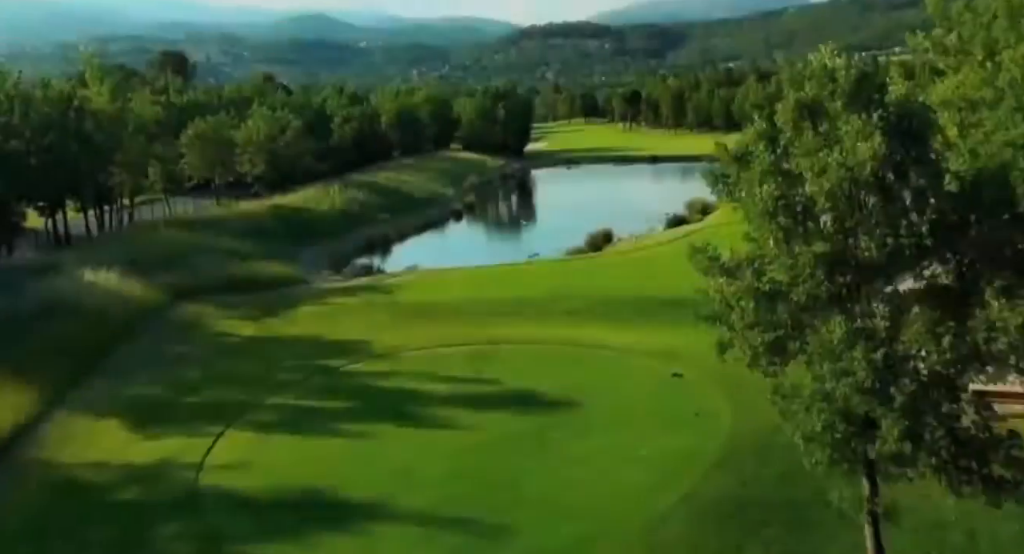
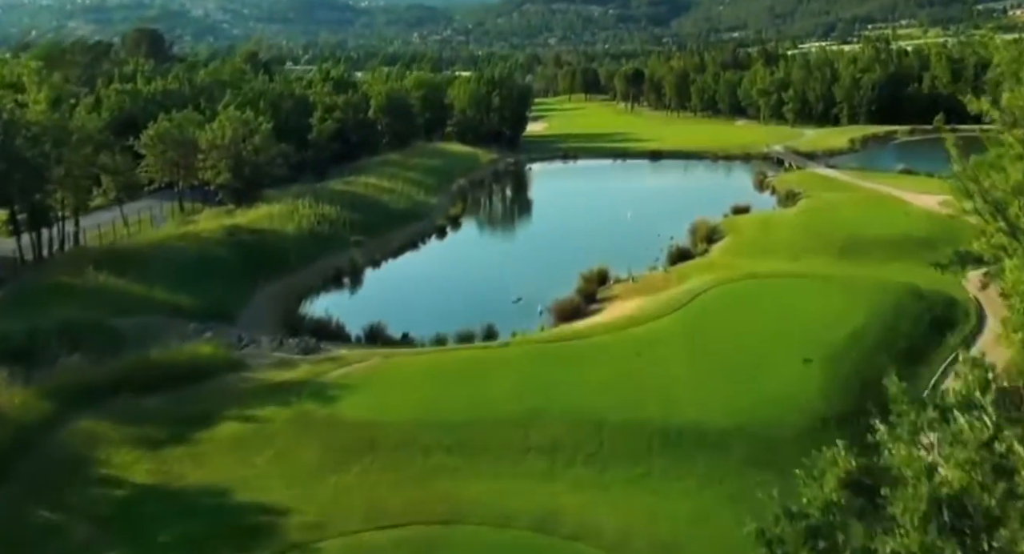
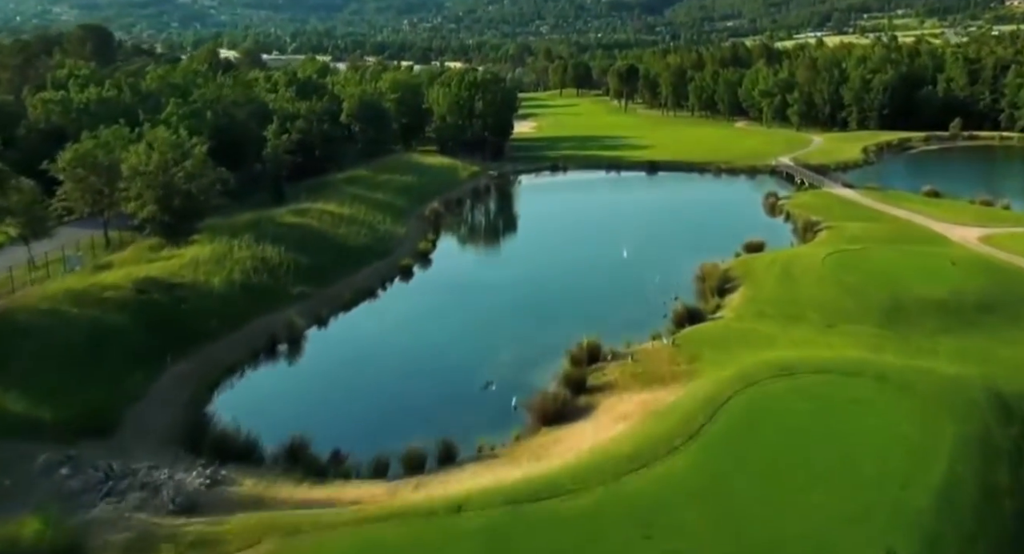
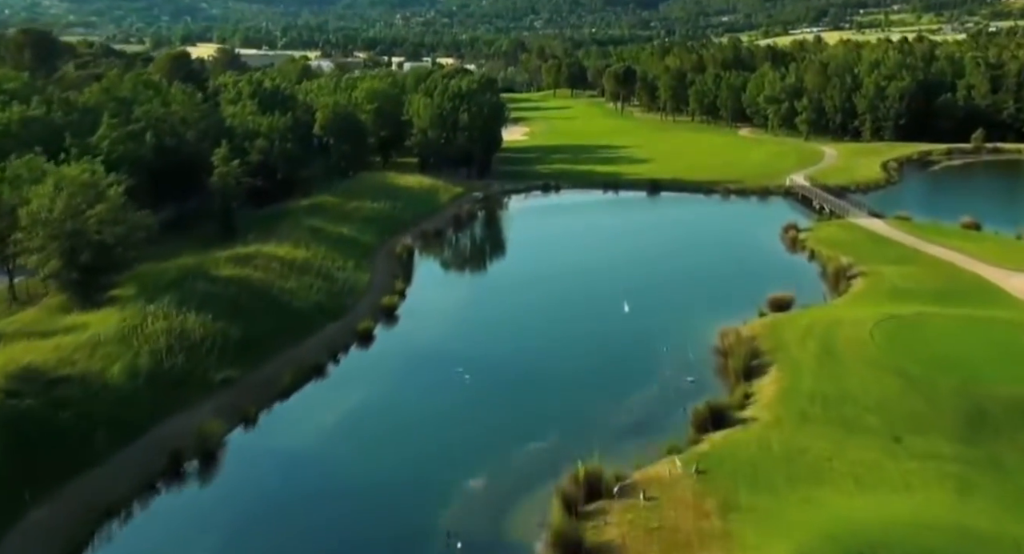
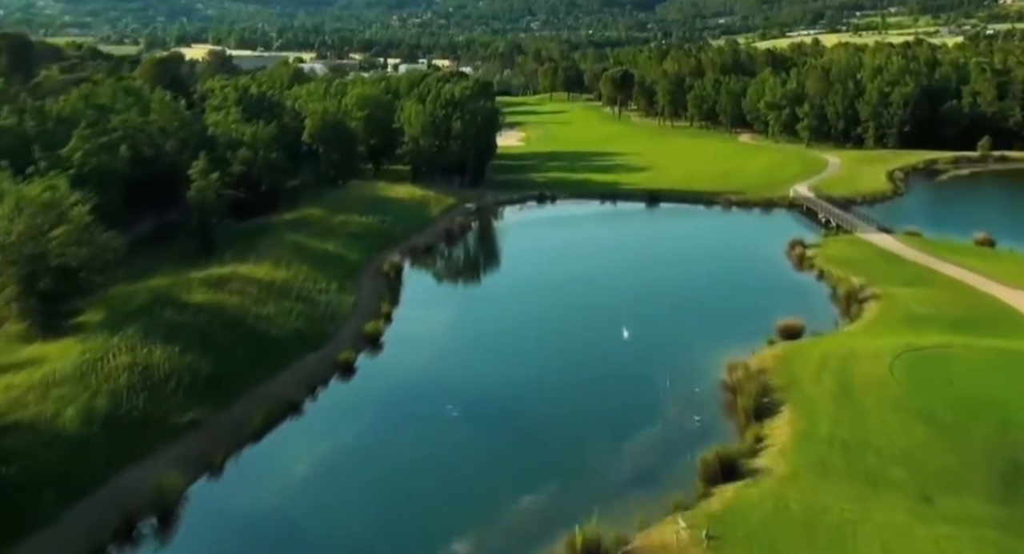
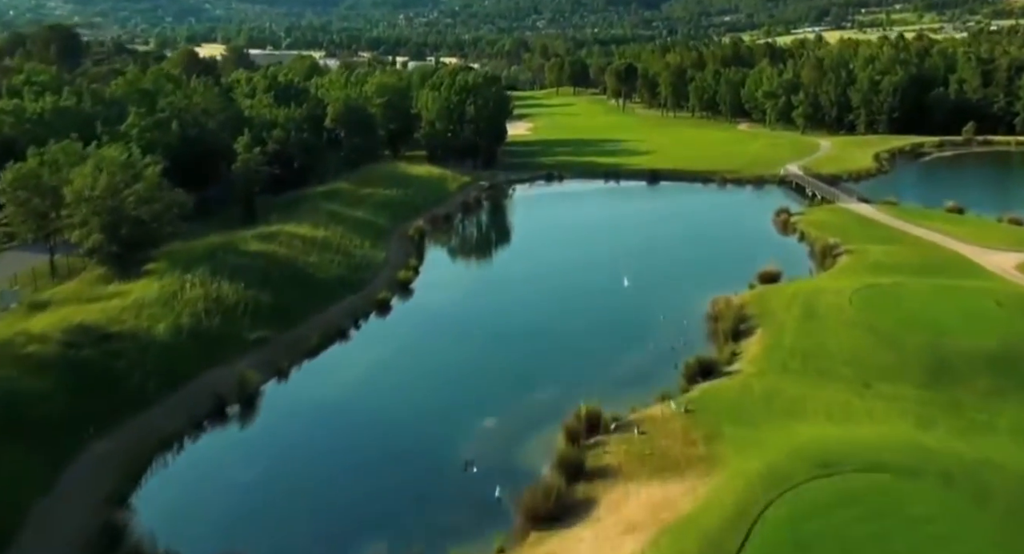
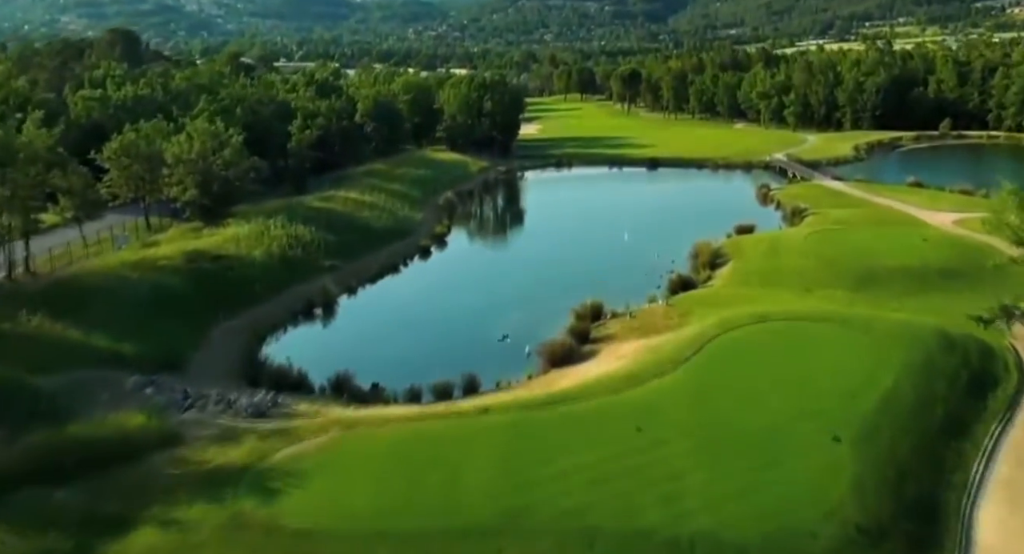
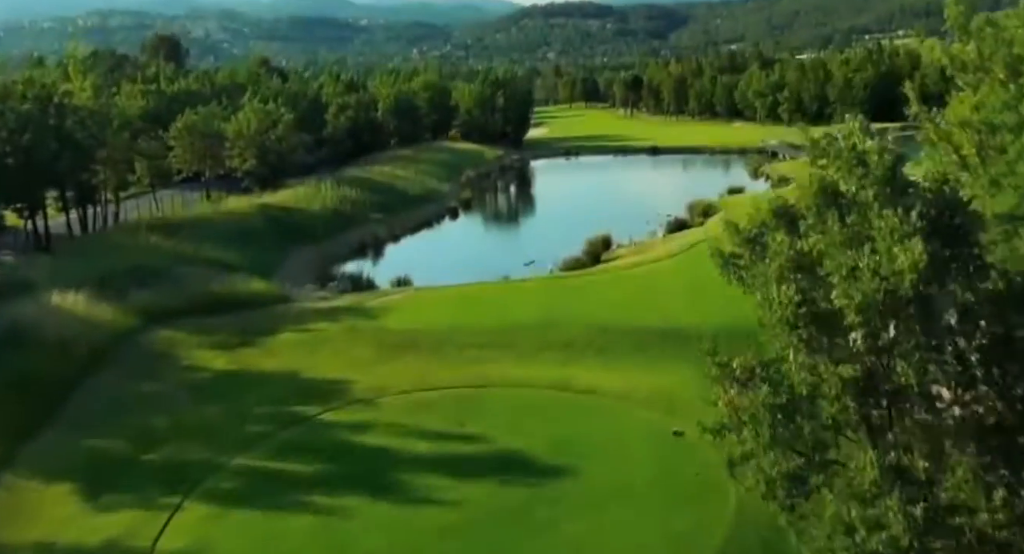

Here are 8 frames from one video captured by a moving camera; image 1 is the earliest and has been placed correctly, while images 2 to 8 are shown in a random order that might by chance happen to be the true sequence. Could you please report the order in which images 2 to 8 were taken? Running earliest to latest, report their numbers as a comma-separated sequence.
8, 2, 7, 3, 6, 4, 5
